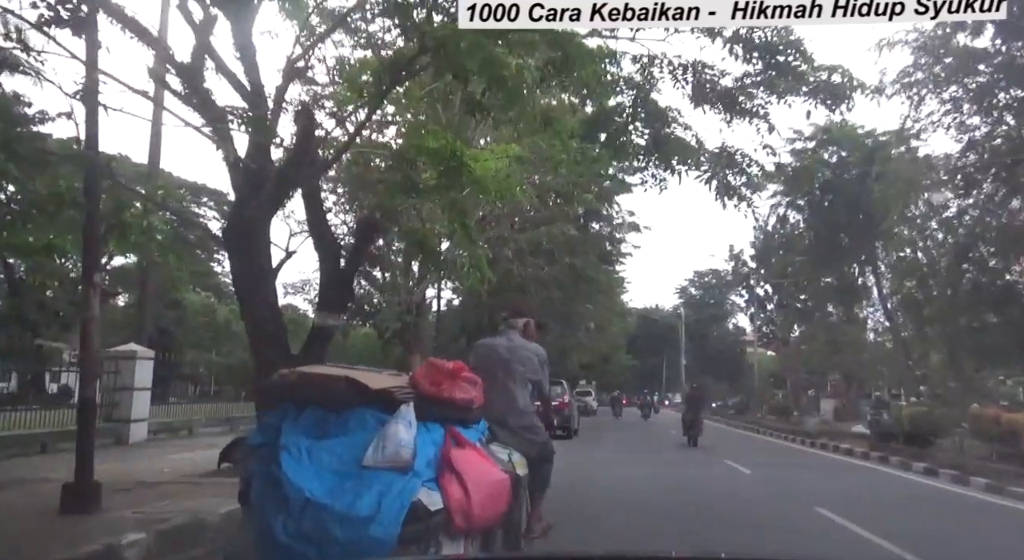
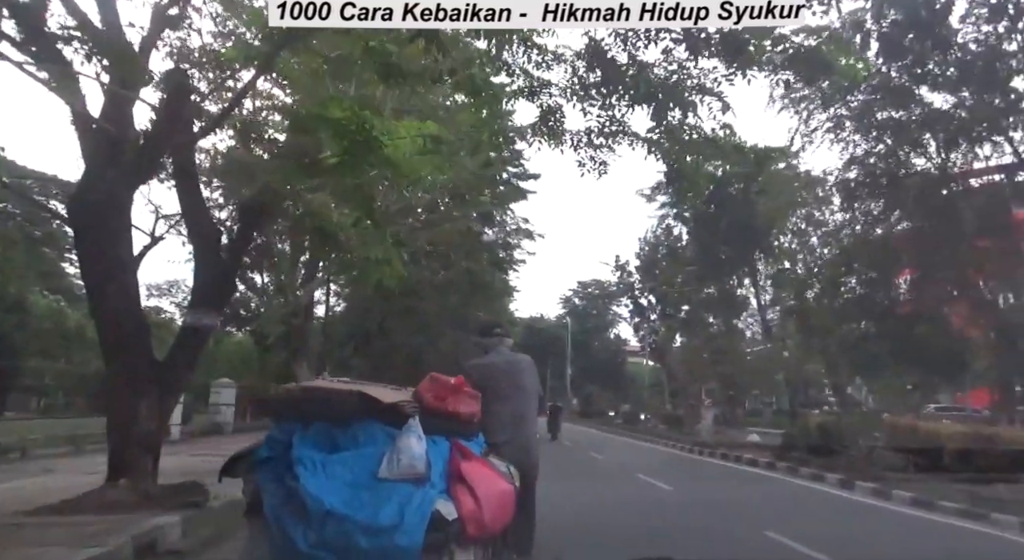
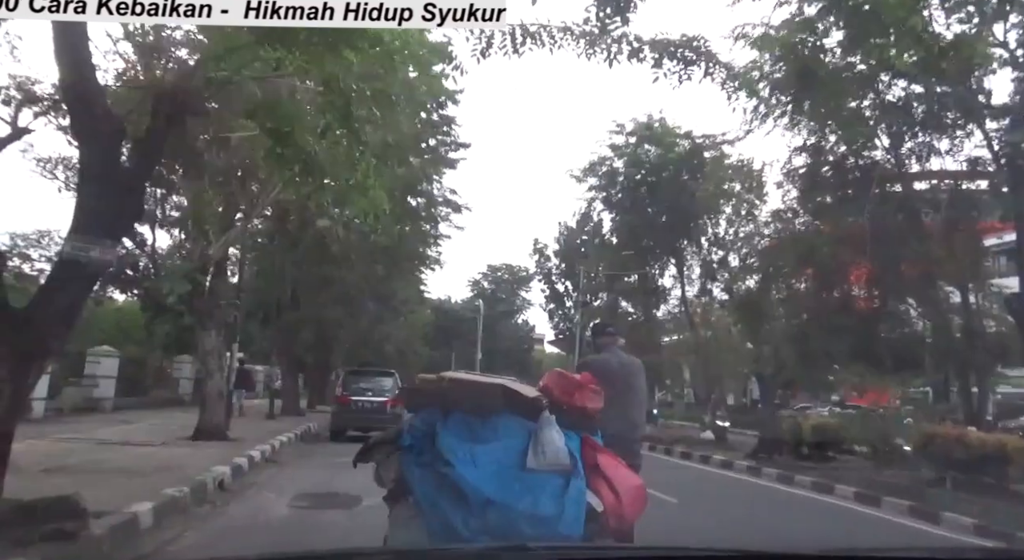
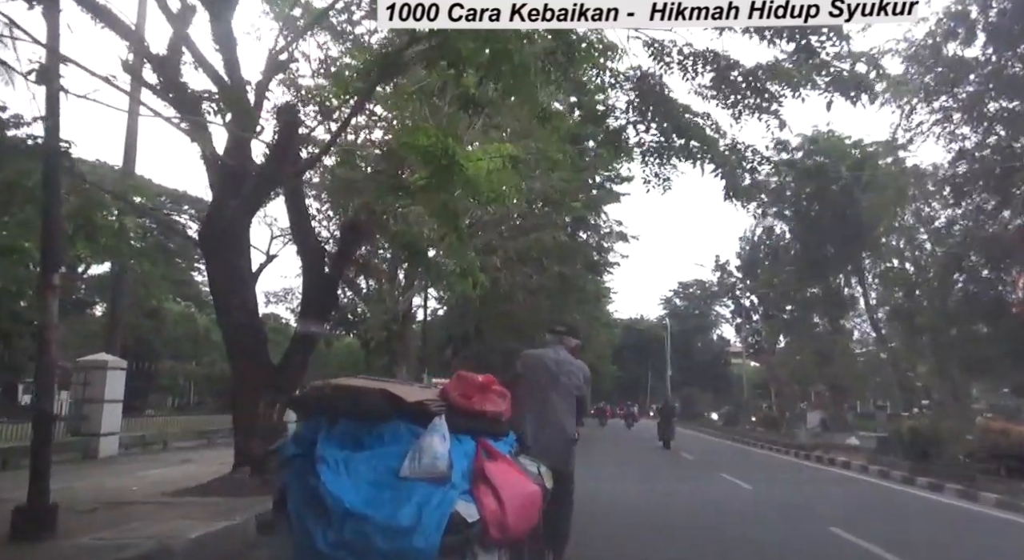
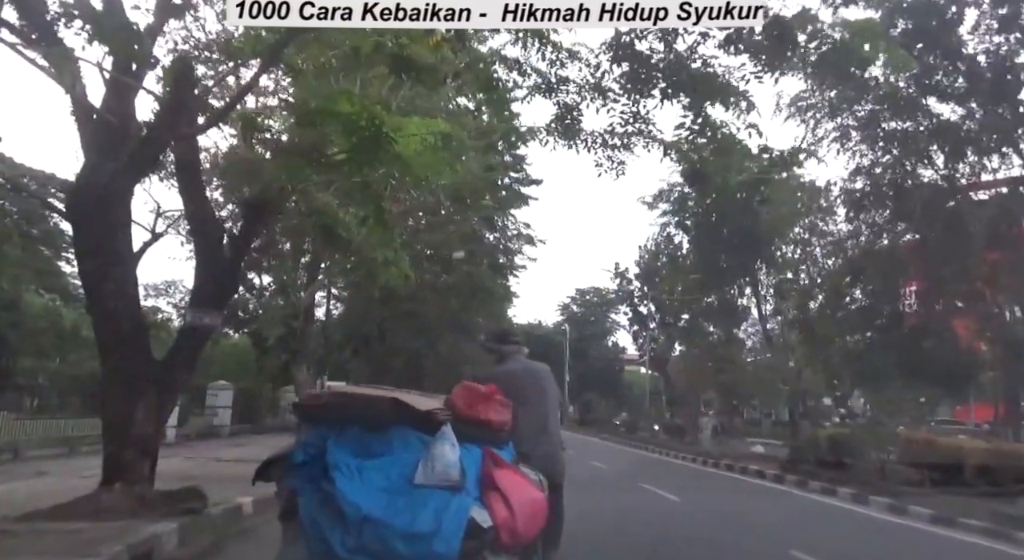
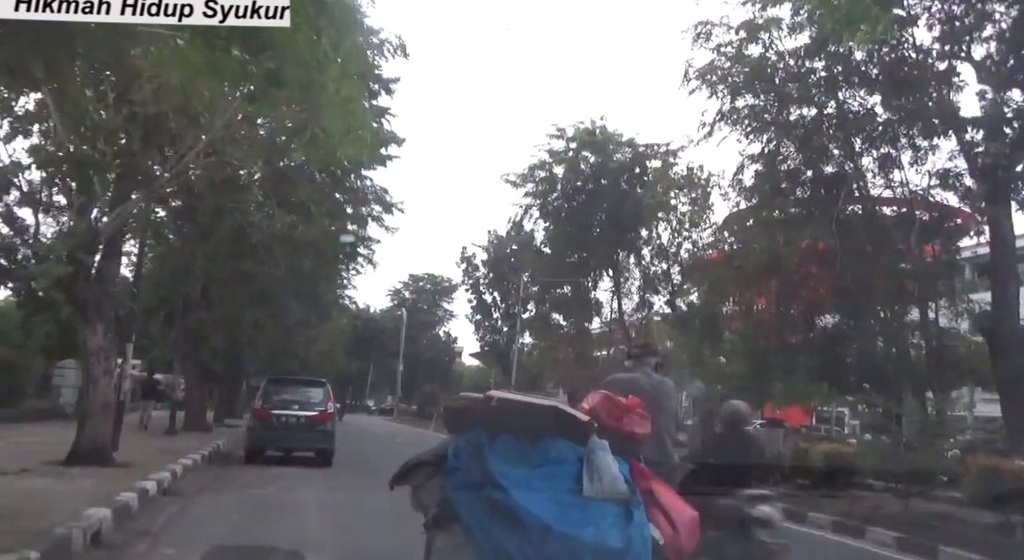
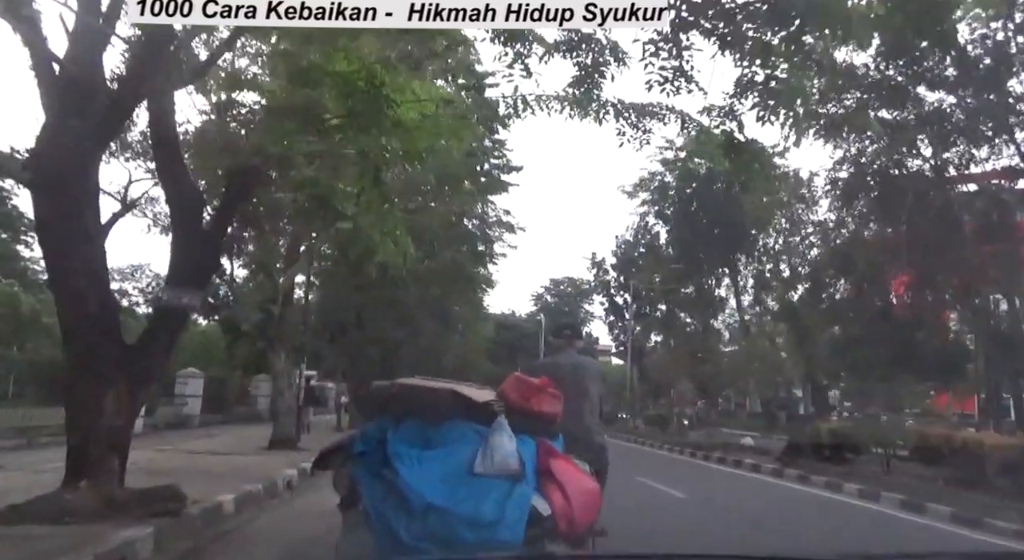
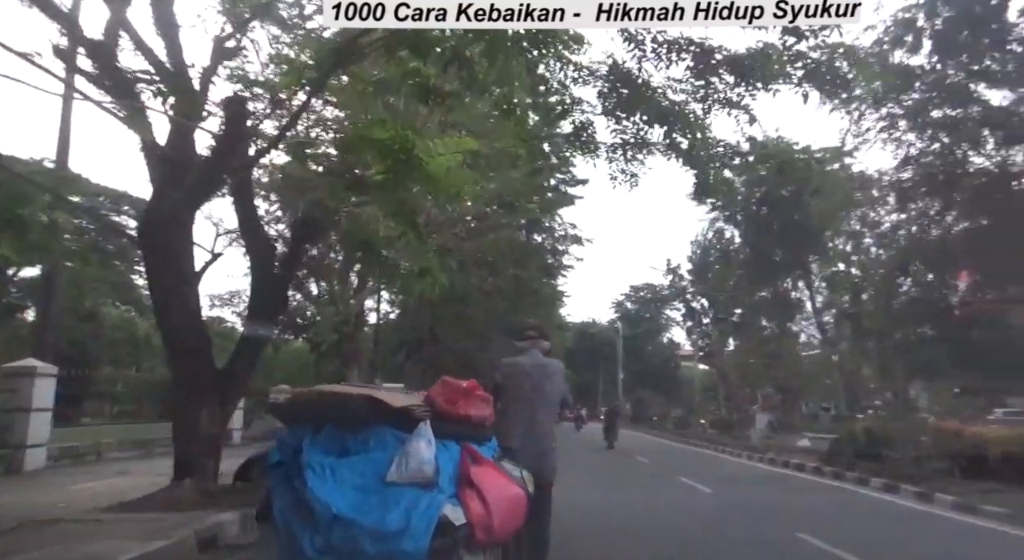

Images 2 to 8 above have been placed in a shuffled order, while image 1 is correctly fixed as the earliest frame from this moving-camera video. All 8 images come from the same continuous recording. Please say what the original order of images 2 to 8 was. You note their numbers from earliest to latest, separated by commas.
4, 8, 2, 5, 7, 3, 6
